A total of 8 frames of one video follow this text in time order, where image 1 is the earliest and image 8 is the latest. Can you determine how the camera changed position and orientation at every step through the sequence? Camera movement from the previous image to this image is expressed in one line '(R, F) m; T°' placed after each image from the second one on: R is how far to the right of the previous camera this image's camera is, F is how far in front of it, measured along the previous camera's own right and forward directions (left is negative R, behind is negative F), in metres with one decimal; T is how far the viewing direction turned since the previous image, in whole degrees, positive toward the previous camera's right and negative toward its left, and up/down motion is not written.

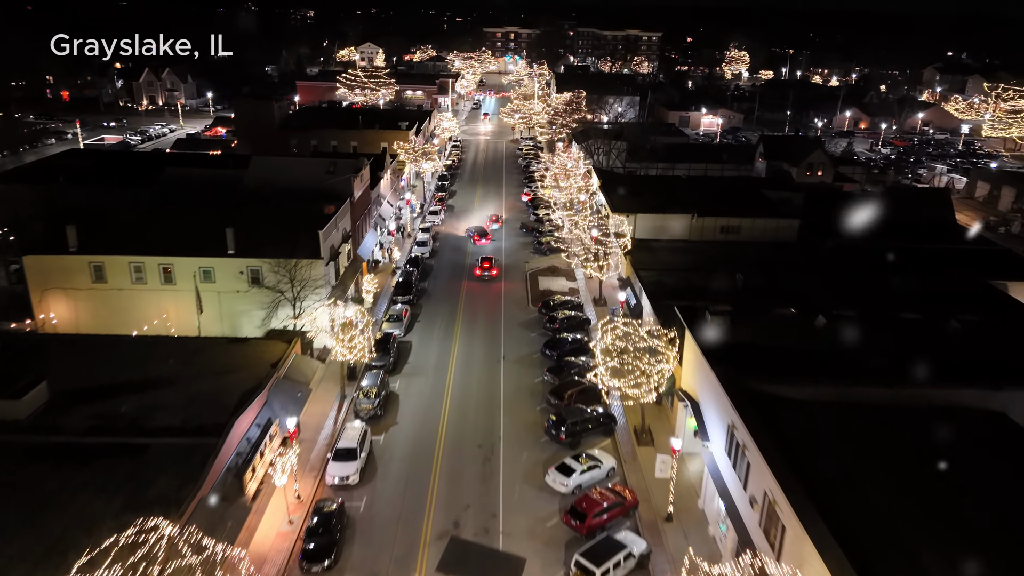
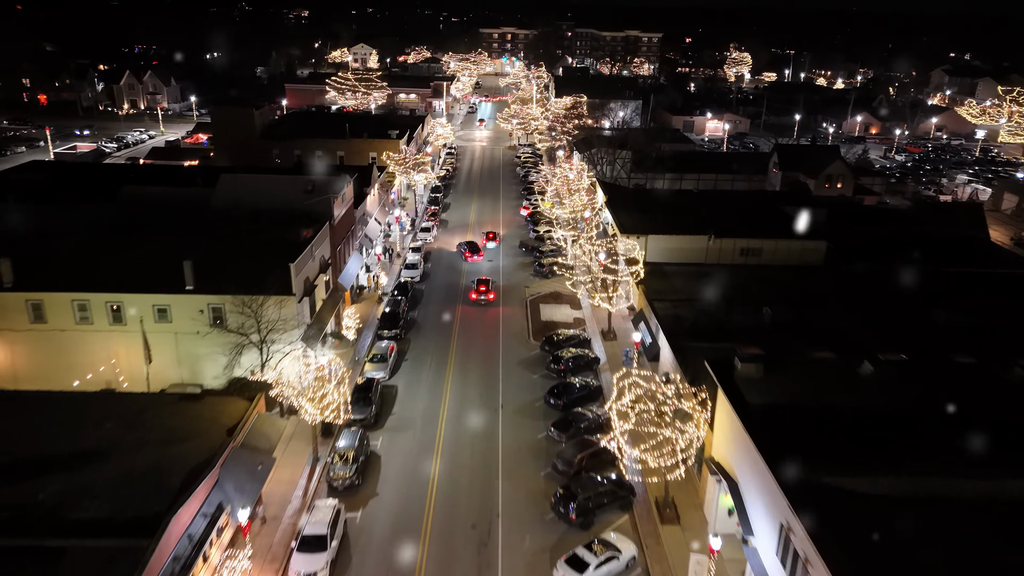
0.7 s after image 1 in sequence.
(-0.1, +3.2) m; 0°
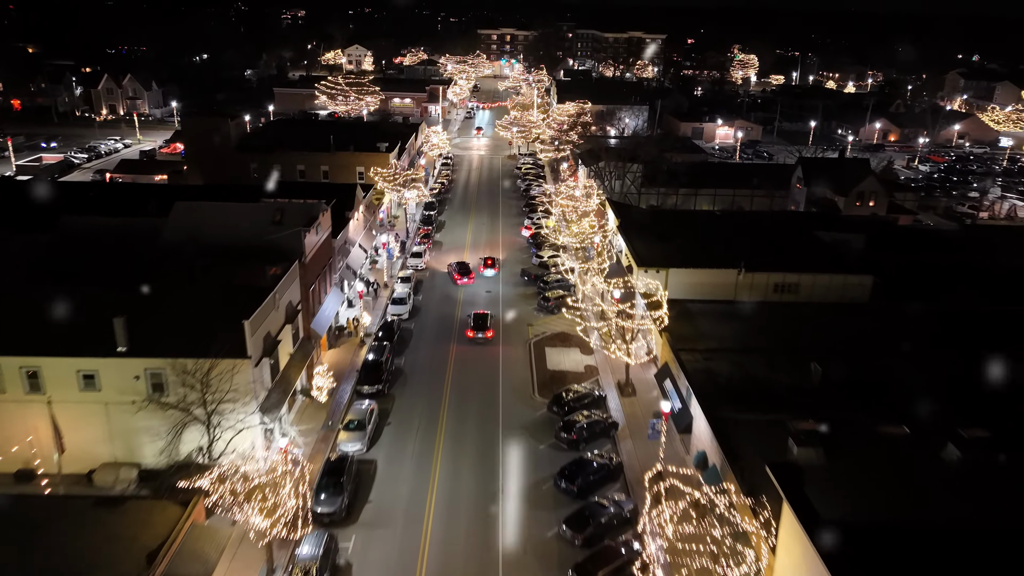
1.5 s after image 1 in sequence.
(-0.1, +4.0) m; 0°
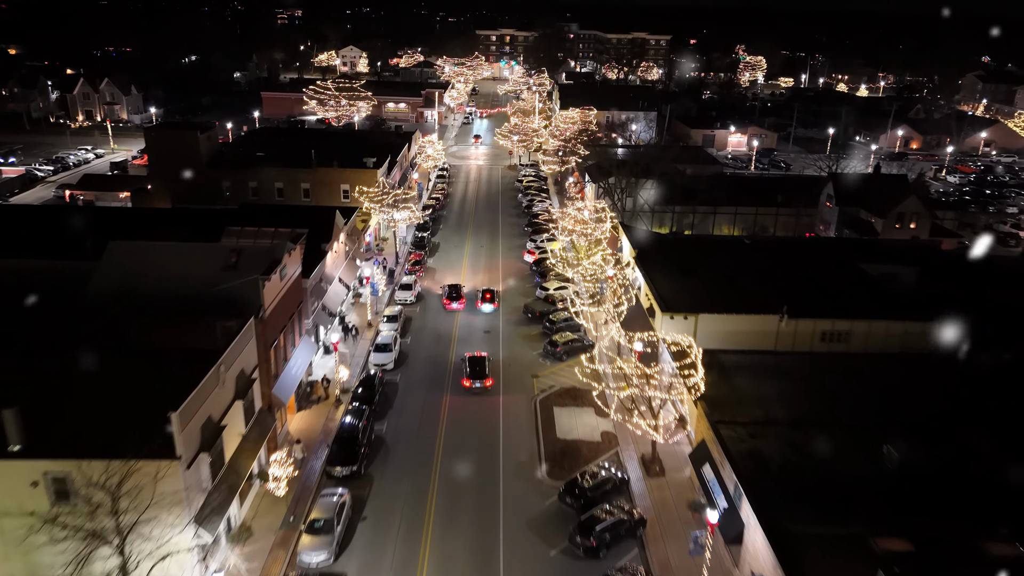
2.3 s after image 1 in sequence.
(-0.1, +4.1) m; 0°
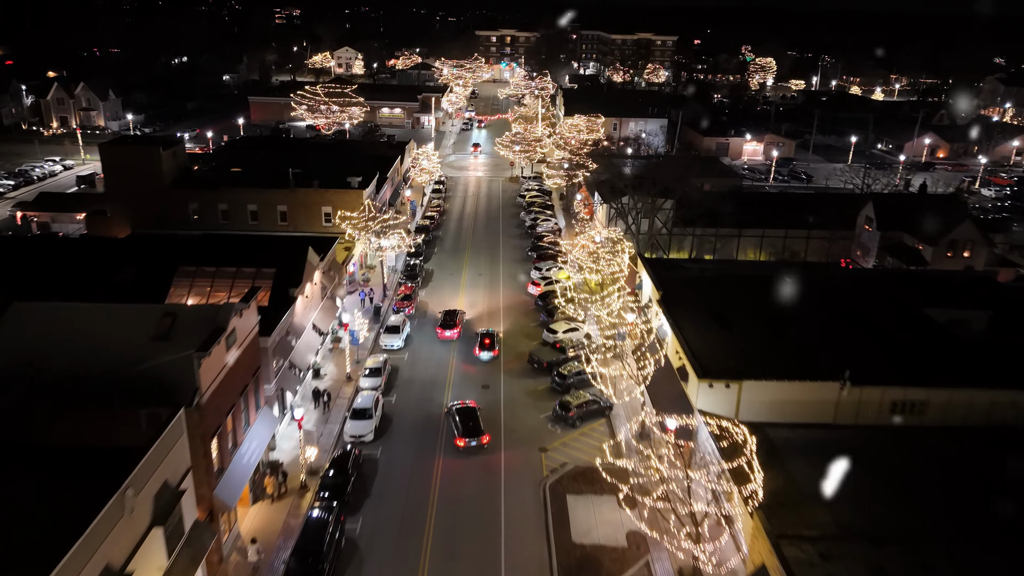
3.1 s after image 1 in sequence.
(-0.1, +4.1) m; 0°
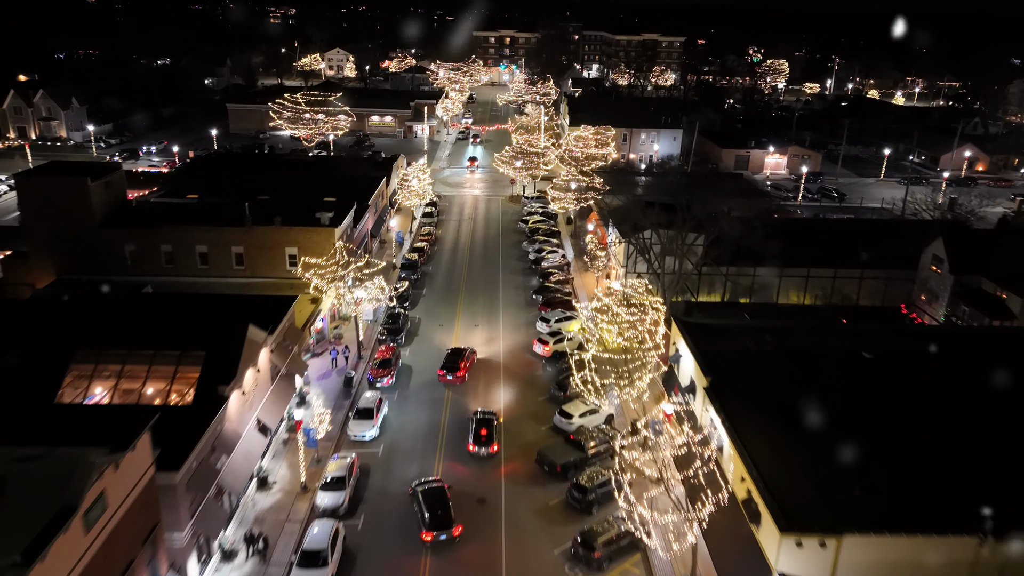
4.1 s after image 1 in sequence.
(-0.1, +5.6) m; 0°
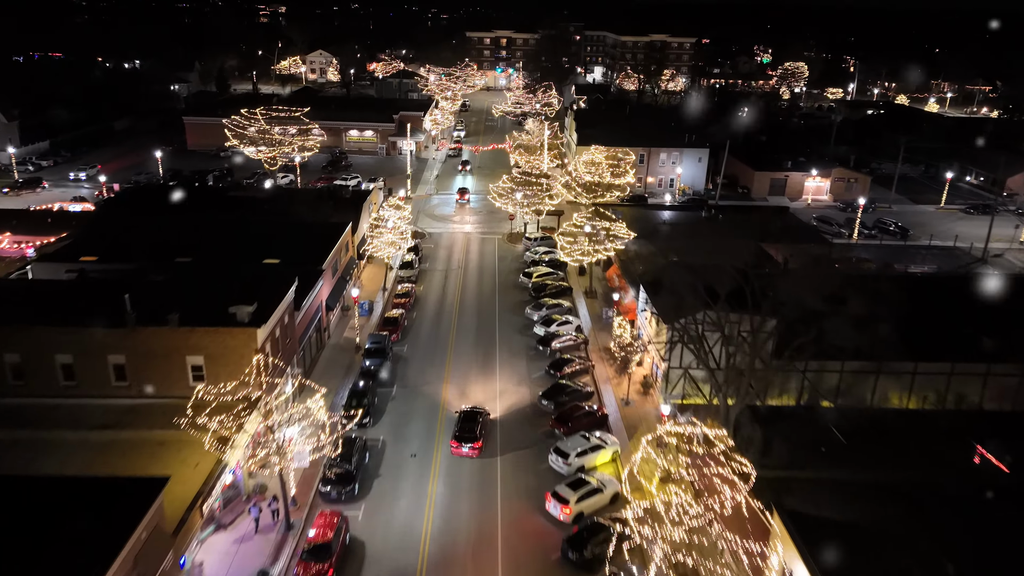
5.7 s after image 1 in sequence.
(-0.1, +8.6) m; 0°
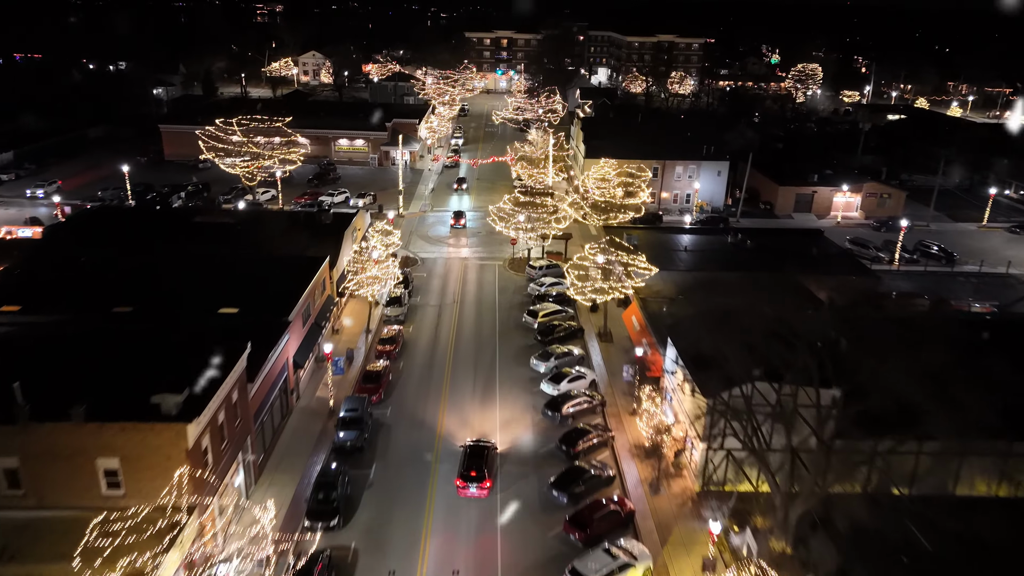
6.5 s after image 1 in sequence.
(-0.1, +4.3) m; 0°
